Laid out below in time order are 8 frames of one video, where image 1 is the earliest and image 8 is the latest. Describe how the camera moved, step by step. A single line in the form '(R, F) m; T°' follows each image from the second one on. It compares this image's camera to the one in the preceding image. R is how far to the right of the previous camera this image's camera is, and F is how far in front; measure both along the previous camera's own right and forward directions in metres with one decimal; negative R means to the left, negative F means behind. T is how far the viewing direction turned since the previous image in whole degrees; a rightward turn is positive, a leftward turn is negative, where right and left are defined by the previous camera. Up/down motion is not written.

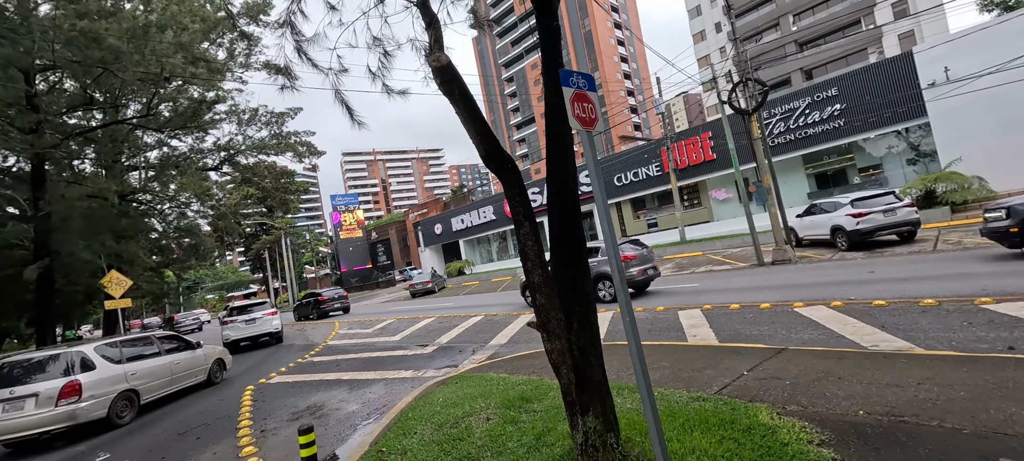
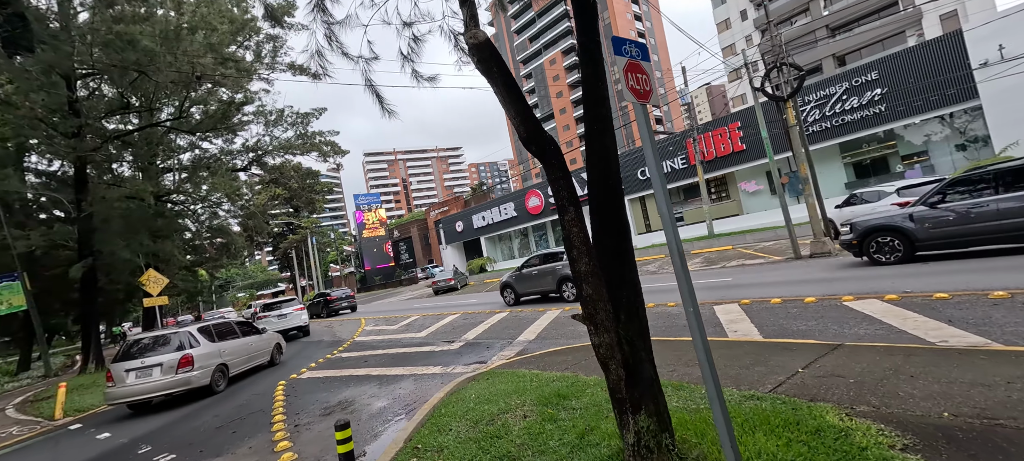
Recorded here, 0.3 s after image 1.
(-0.2, +0.2) m; -3°
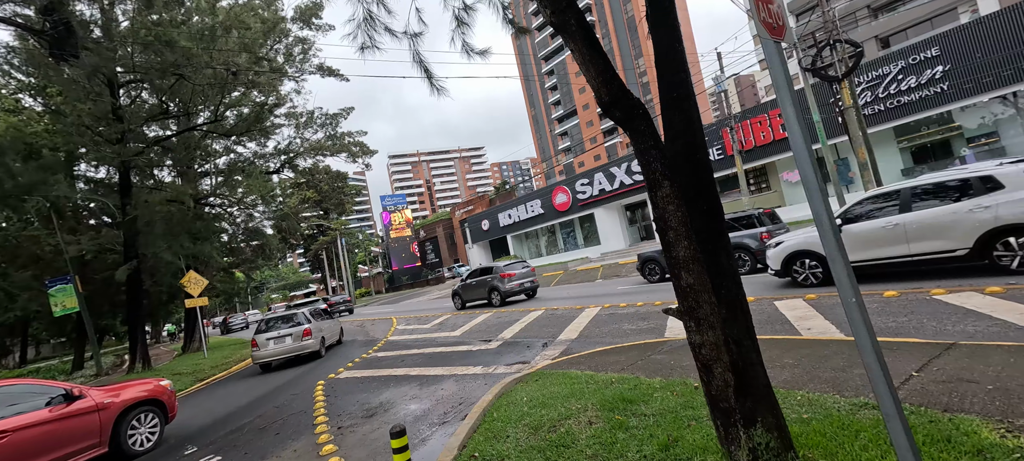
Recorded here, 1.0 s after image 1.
(-0.3, +0.3) m; -3°
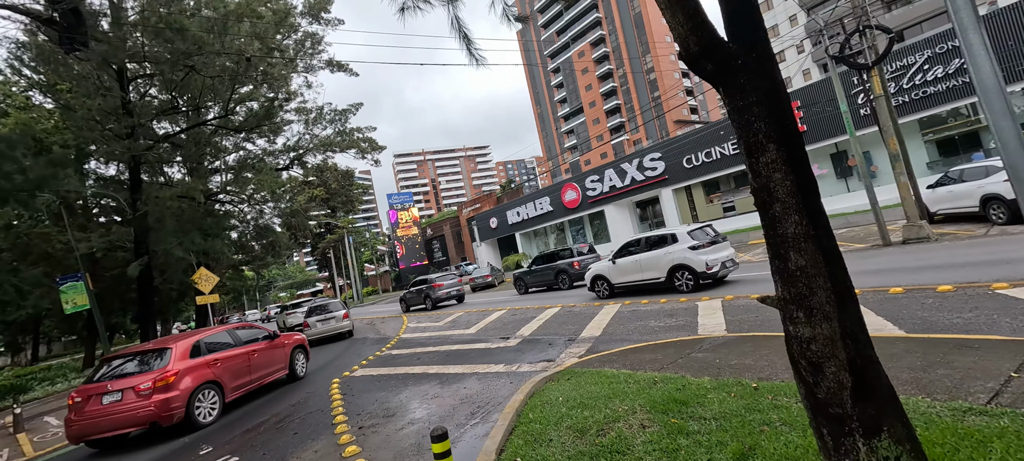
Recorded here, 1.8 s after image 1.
(-0.3, +0.3) m; -1°
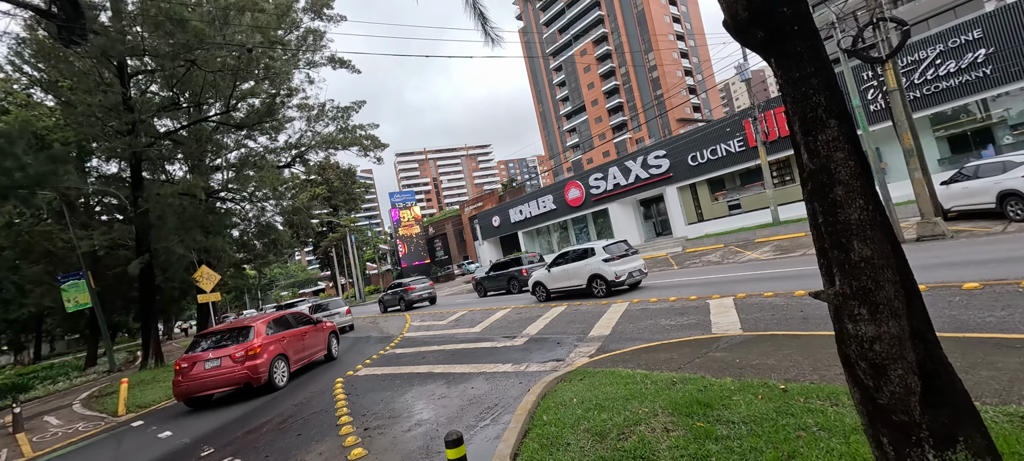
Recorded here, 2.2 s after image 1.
(-0.1, +0.2) m; 0°
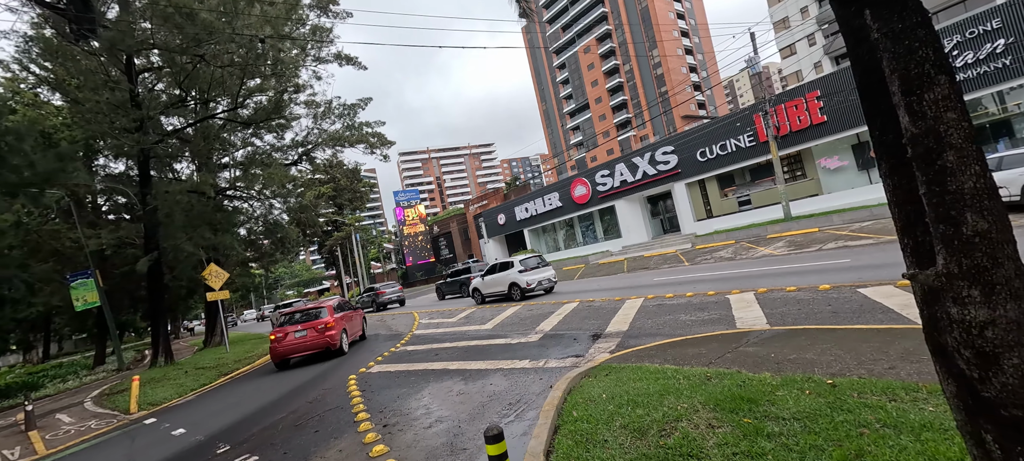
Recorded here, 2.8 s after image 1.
(-0.2, +0.1) m; 0°
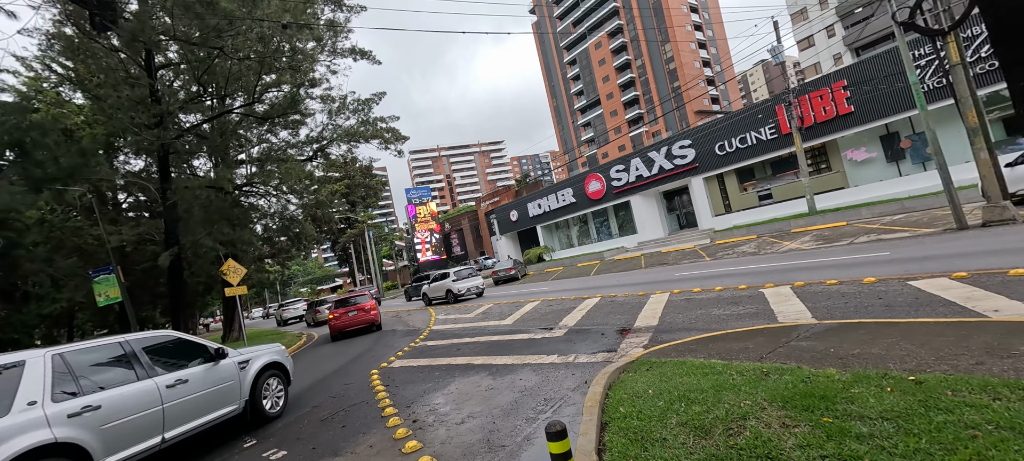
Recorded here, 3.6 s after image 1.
(-0.3, +0.2) m; -1°
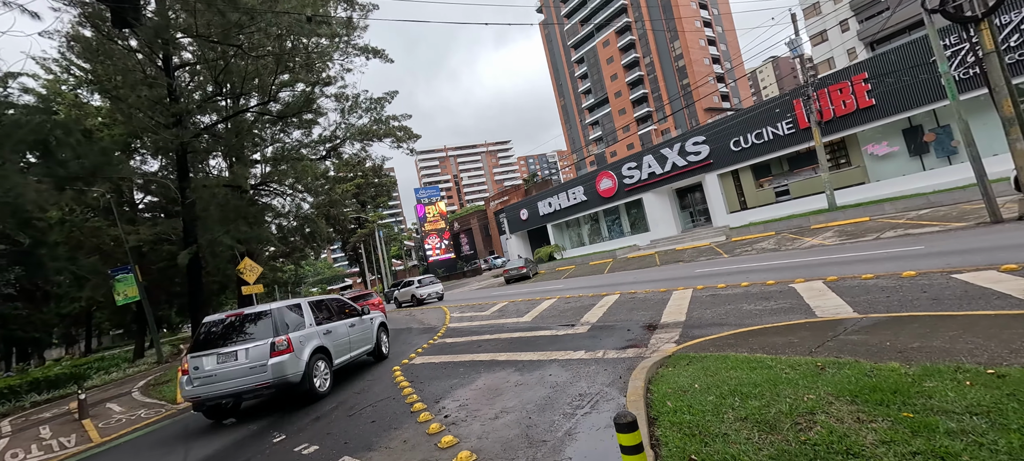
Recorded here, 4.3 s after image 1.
(-0.3, +0.1) m; -1°
